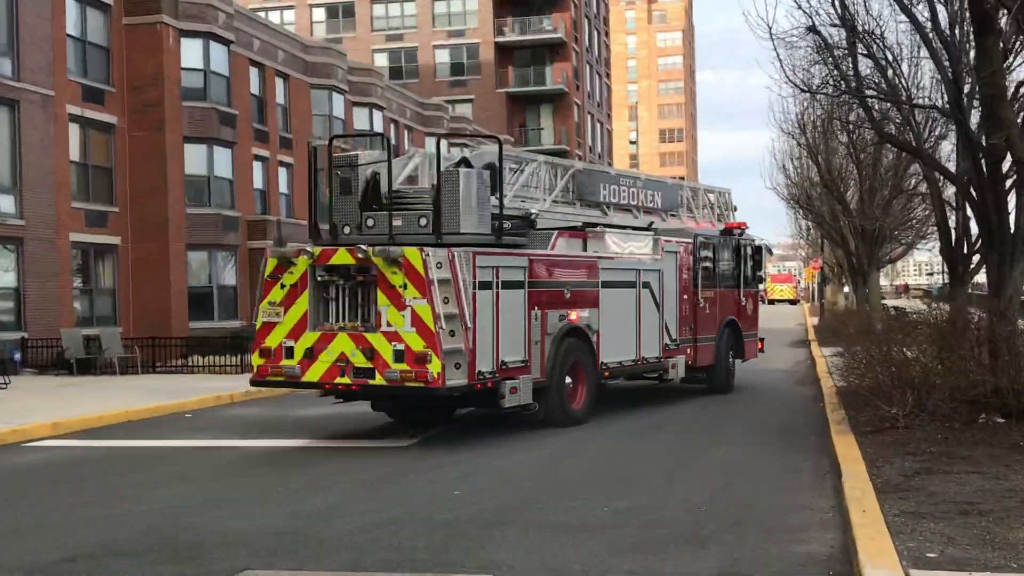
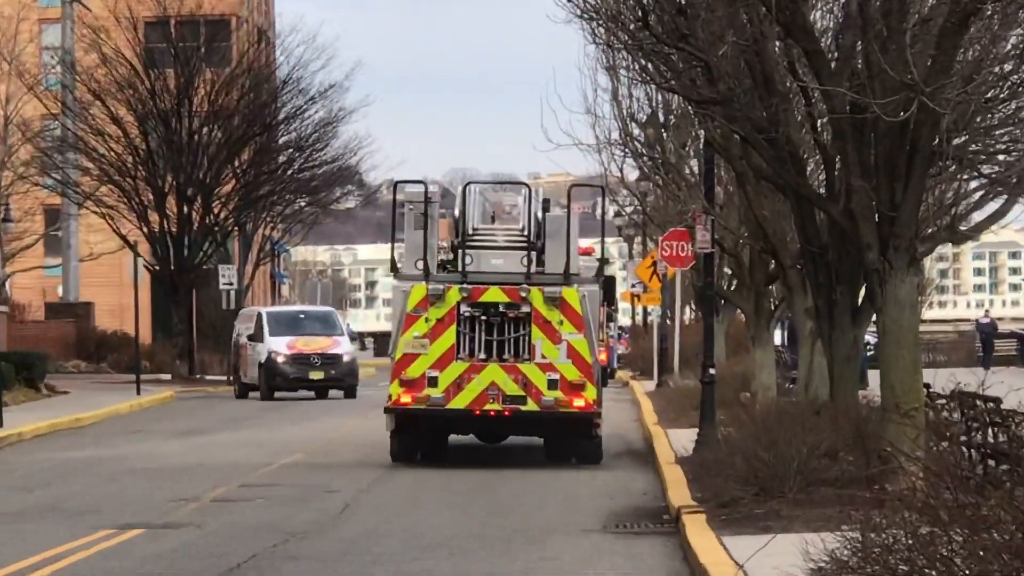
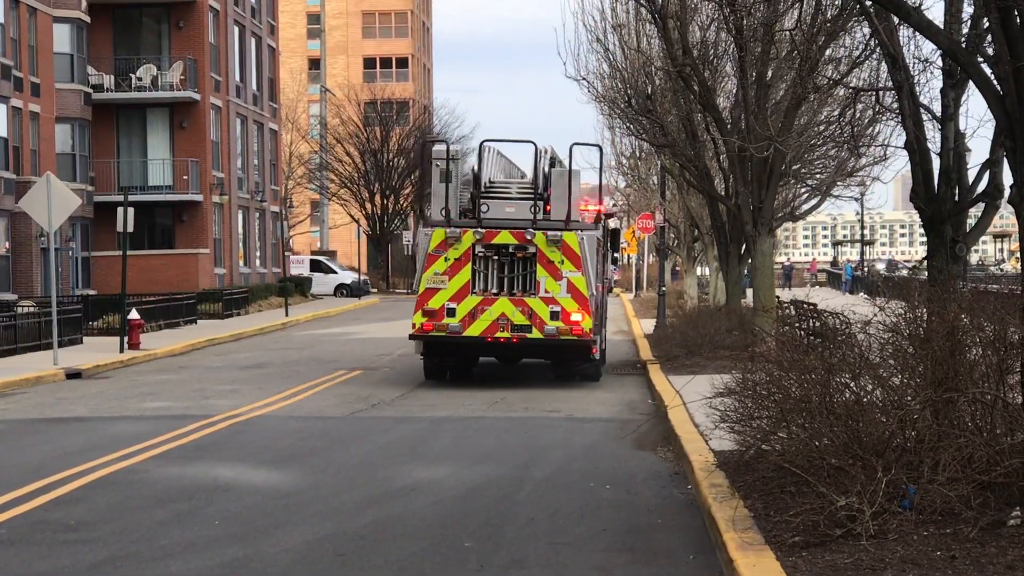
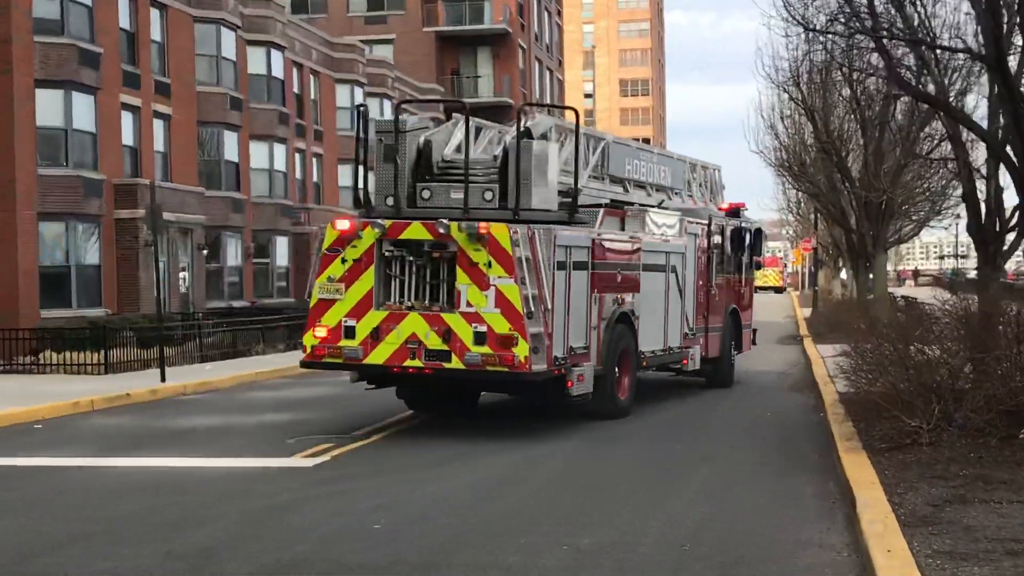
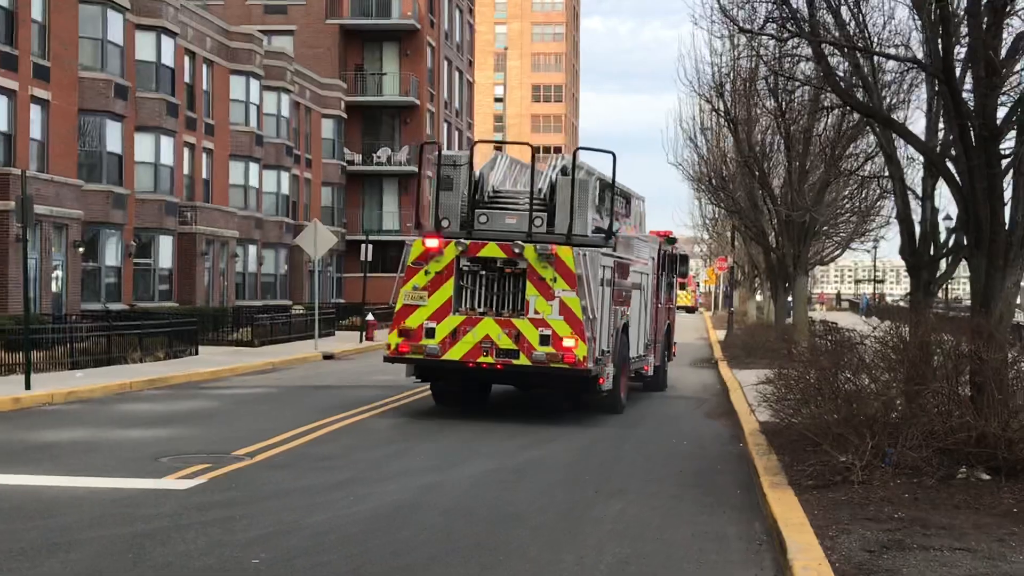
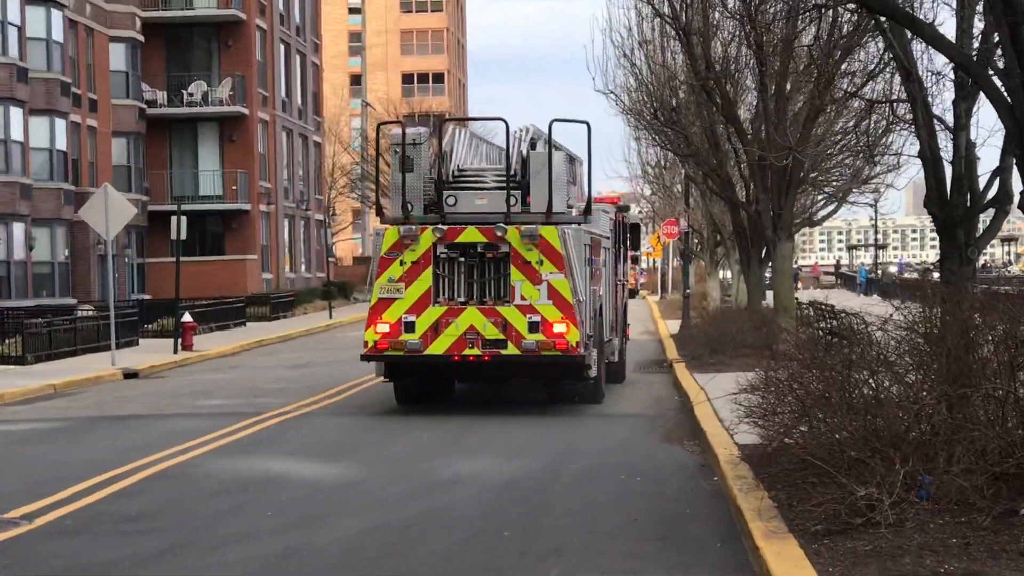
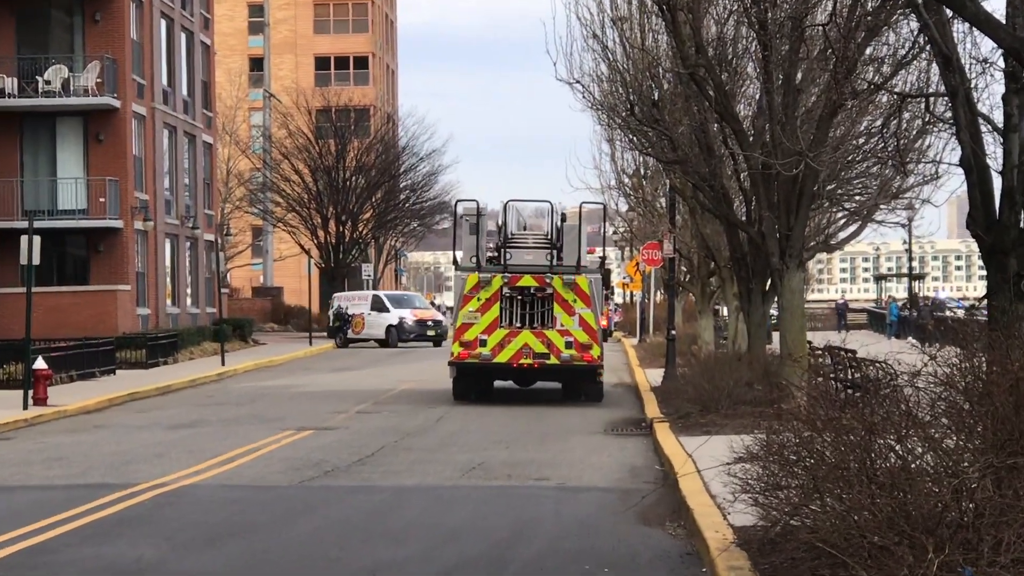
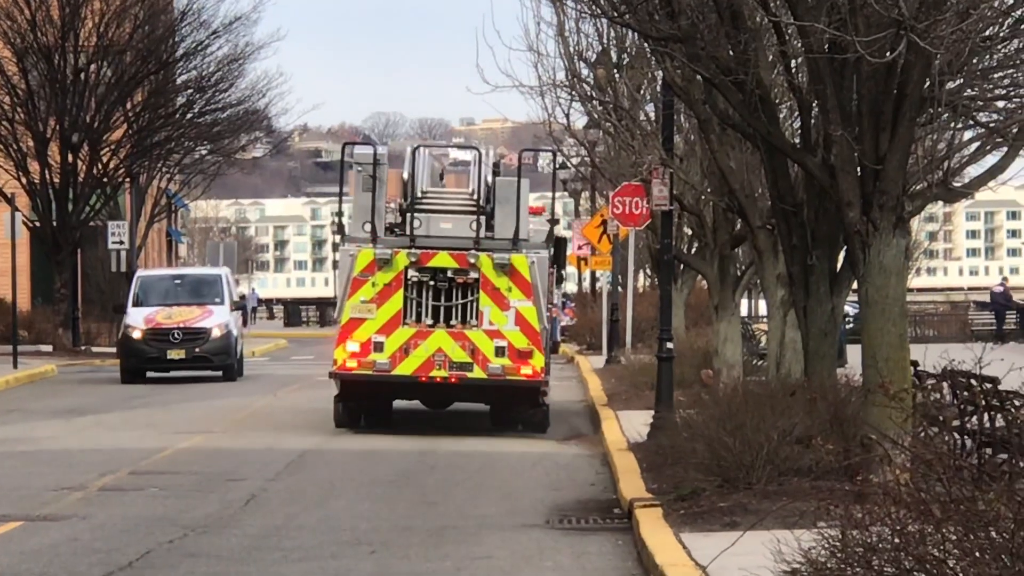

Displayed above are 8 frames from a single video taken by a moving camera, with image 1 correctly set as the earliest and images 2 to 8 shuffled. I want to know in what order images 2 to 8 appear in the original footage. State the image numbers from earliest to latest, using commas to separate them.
4, 5, 6, 3, 7, 2, 8
